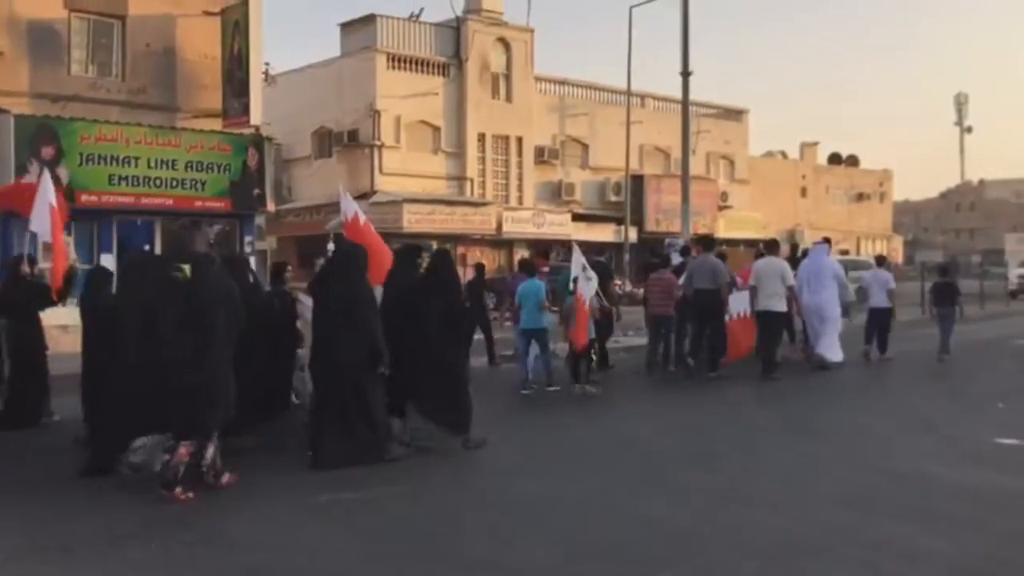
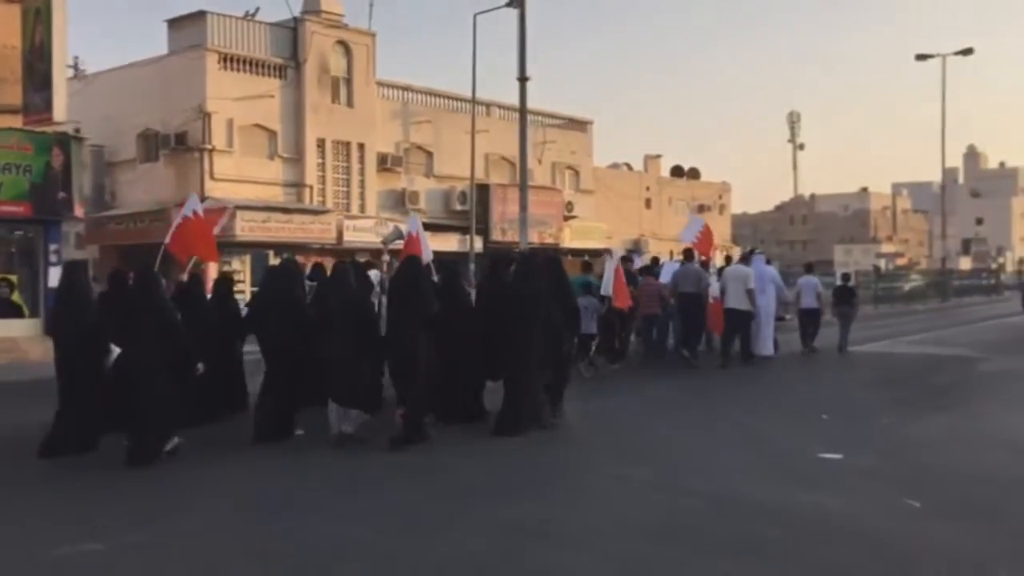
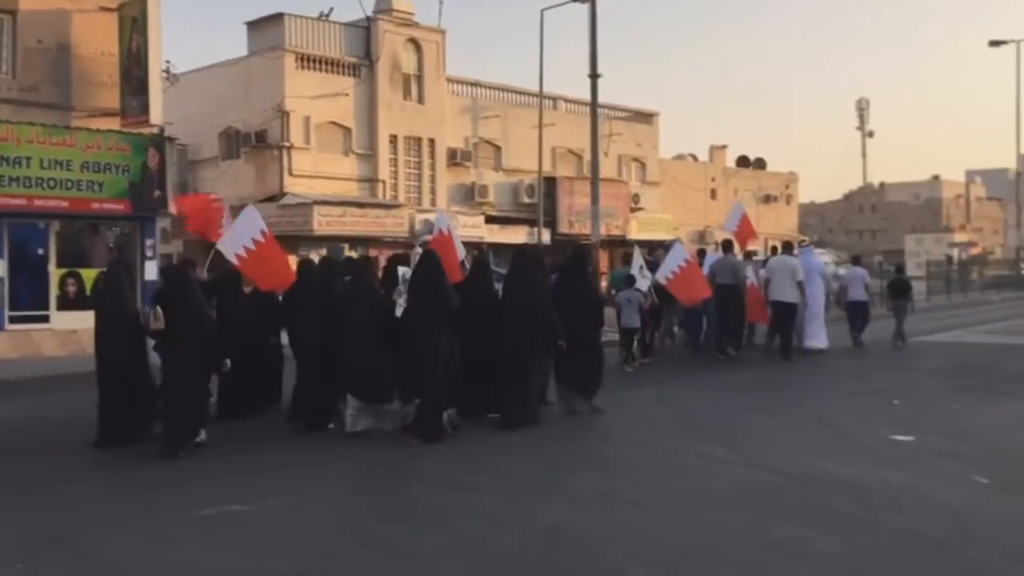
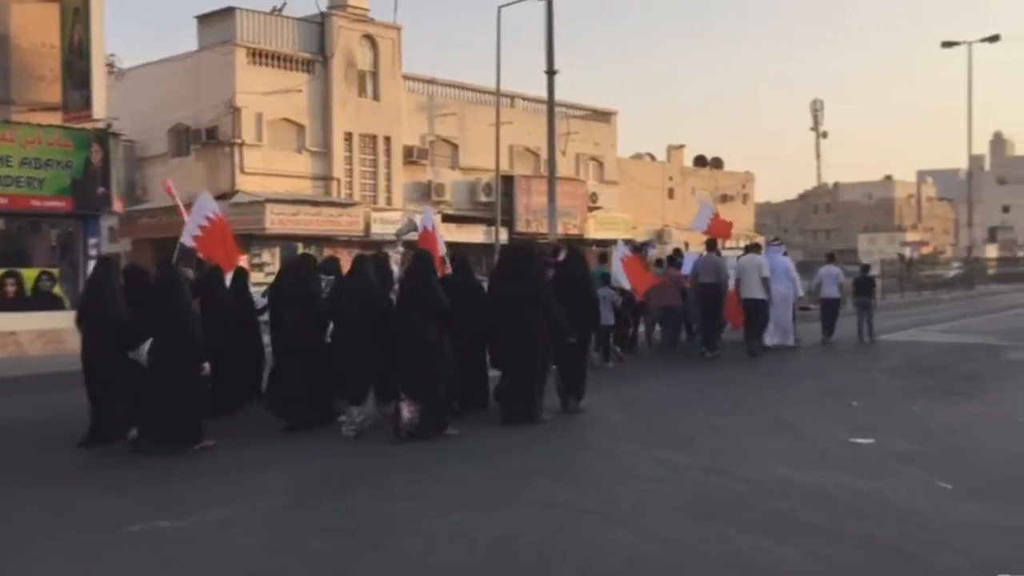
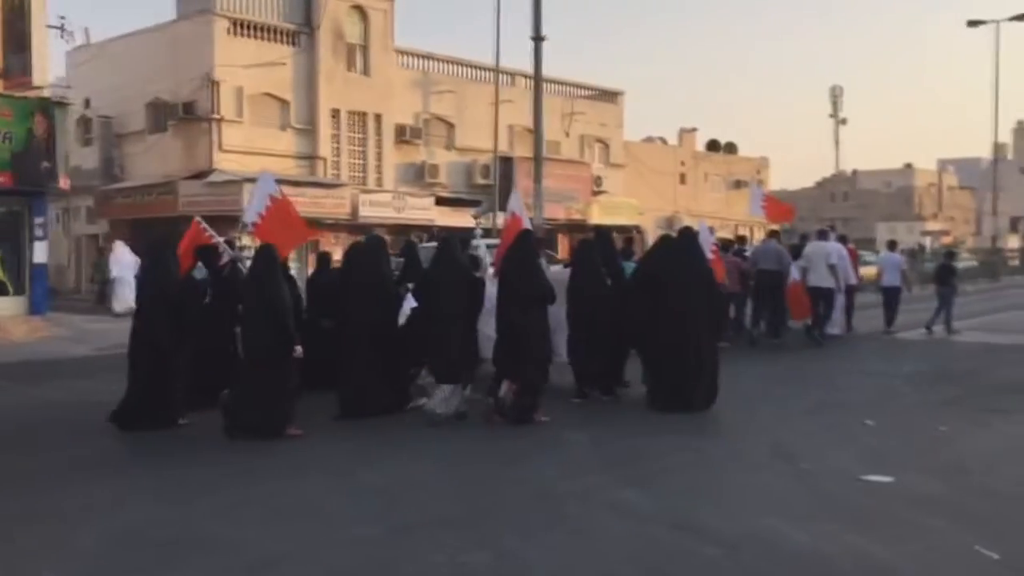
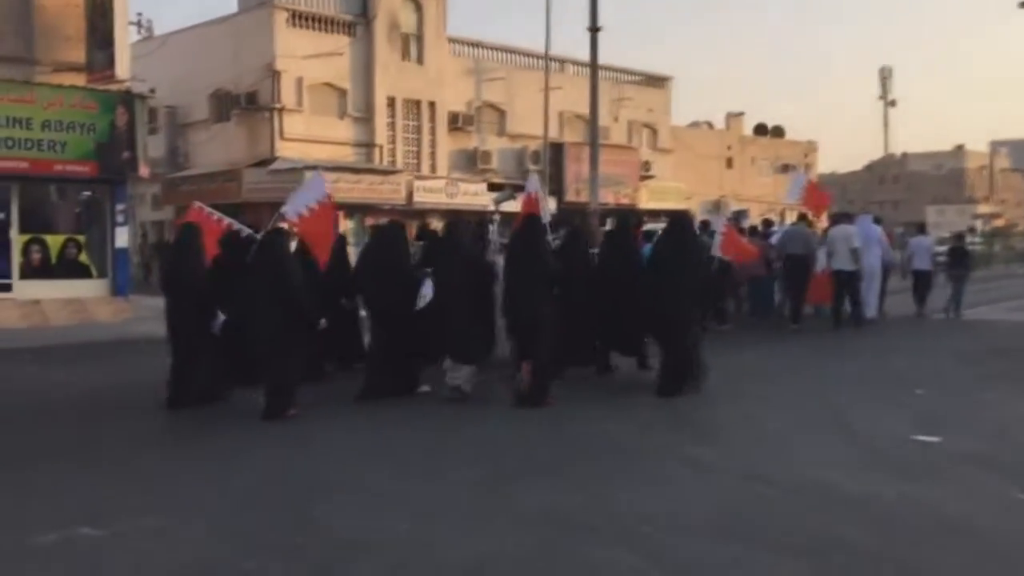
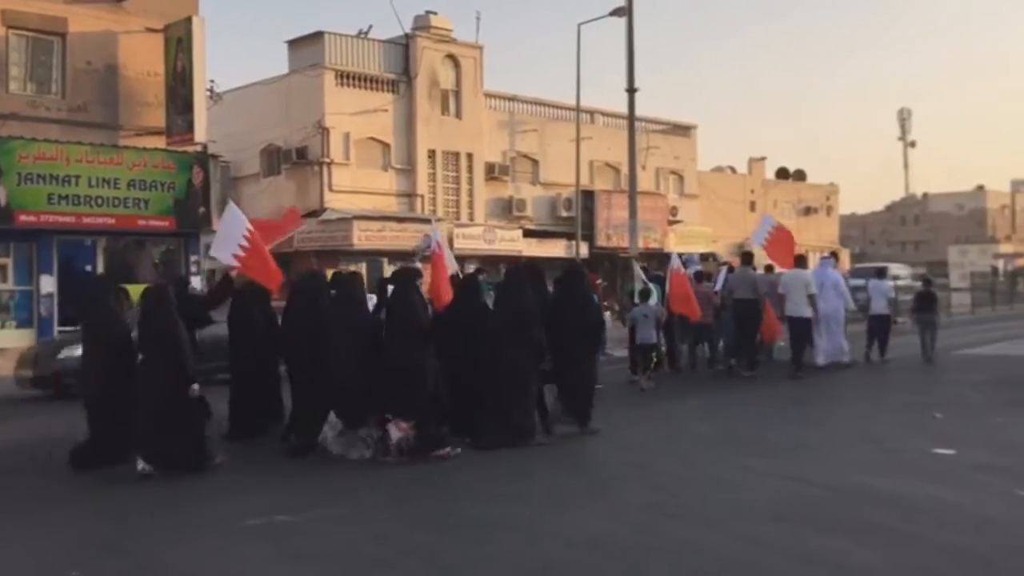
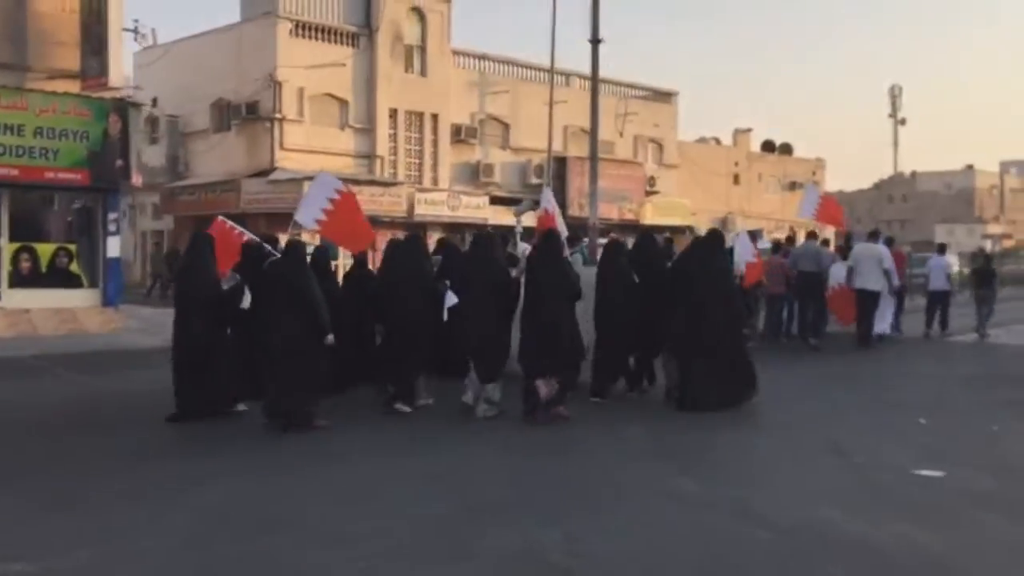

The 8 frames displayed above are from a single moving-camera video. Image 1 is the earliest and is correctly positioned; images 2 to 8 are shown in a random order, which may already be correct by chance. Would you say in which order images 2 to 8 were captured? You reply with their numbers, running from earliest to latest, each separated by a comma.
7, 3, 4, 2, 6, 8, 5
